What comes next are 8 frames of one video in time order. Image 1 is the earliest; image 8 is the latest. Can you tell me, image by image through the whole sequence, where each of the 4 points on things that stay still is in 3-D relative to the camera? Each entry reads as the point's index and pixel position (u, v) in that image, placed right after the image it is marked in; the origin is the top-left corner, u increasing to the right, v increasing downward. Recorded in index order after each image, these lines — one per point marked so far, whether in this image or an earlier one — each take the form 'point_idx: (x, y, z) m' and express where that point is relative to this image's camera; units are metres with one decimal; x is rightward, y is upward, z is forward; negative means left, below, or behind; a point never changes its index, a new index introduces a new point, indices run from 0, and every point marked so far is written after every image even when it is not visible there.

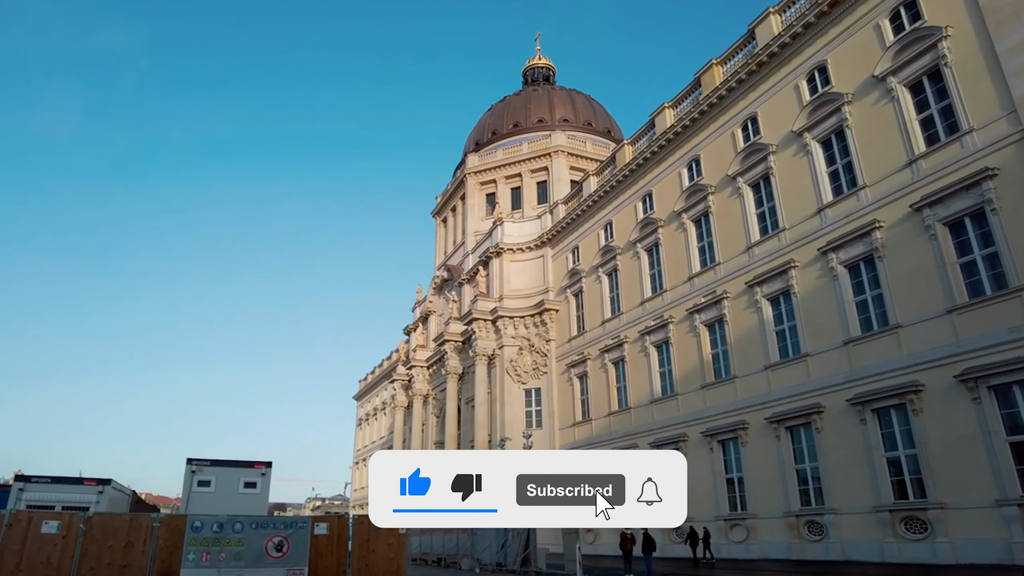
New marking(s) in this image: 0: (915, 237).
0: (+11.4, +1.4, +19.3) m
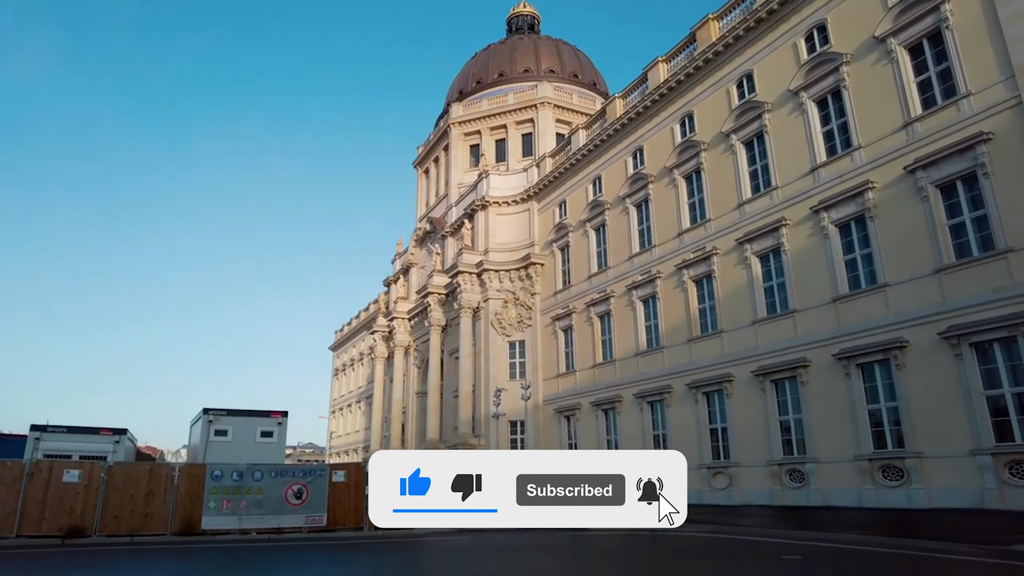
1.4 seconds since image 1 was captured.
0: (+11.4, +2.6, +19.8) m
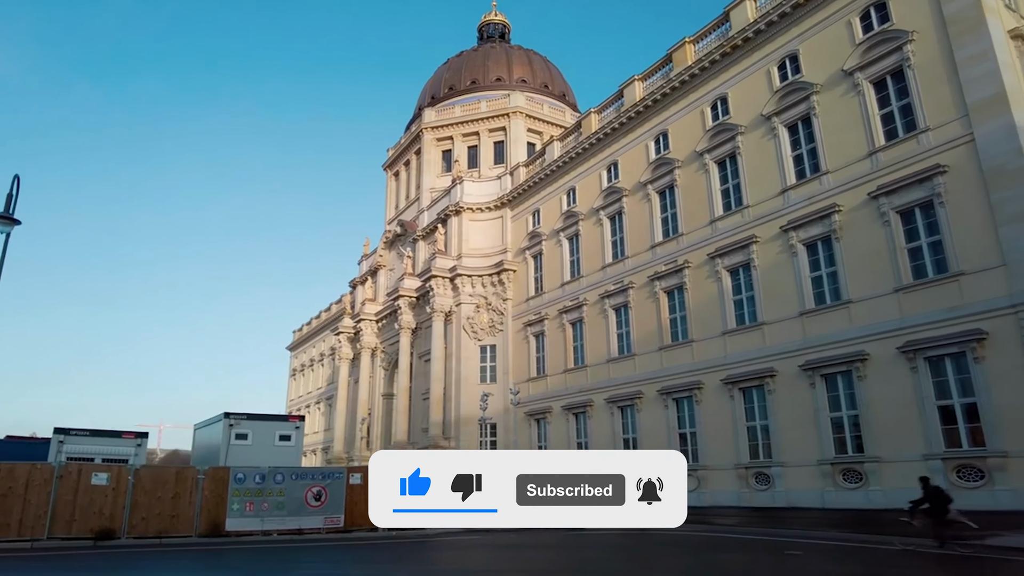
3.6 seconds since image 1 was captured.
0: (+11.2, +2.1, +21.4) m
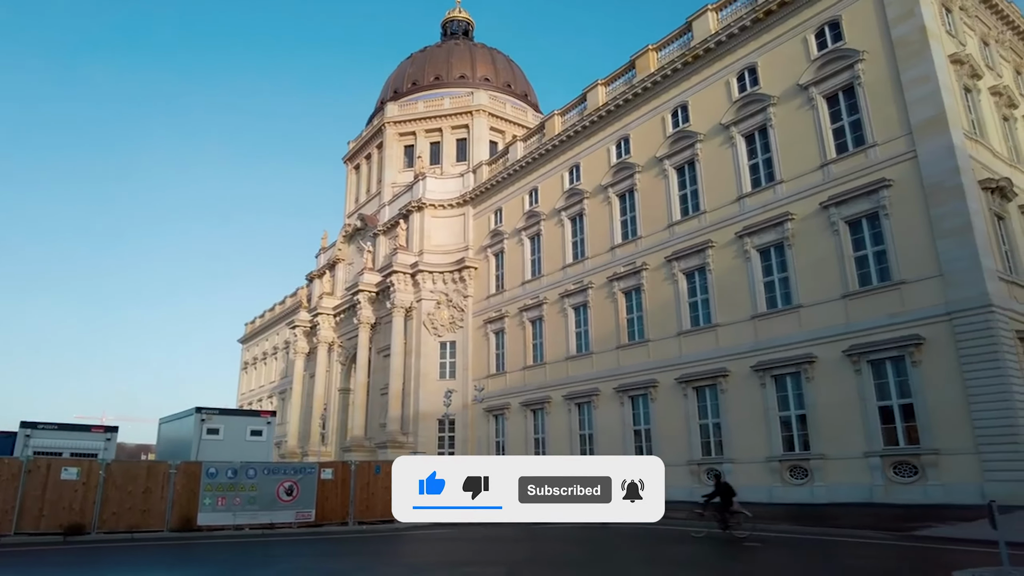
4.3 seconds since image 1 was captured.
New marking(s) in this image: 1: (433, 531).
0: (+10.1, +1.9, +22.5) m
1: (-1.7, -5.4, +15.1) m
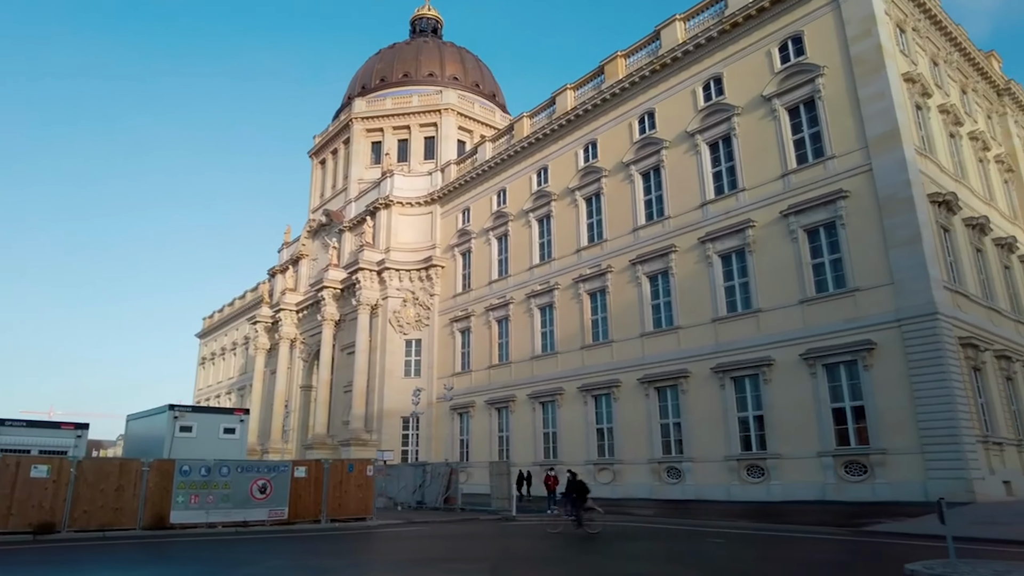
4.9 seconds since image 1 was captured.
0: (+9.2, +1.7, +23.4) m
1: (-2.4, -5.4, +15.3) m
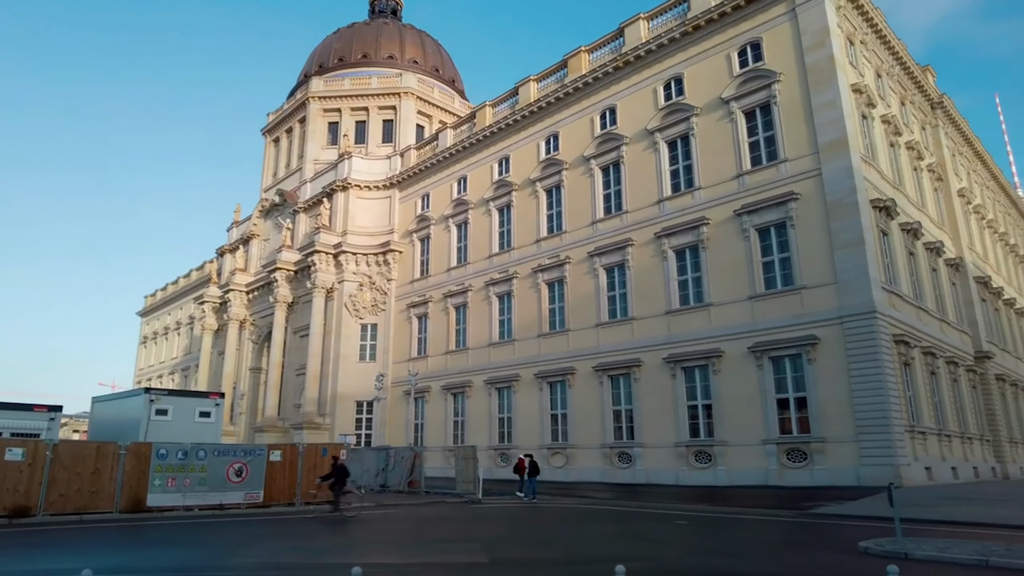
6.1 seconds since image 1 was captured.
0: (+7.9, +1.8, +24.5) m
1: (-3.1, -5.1, +15.5) m
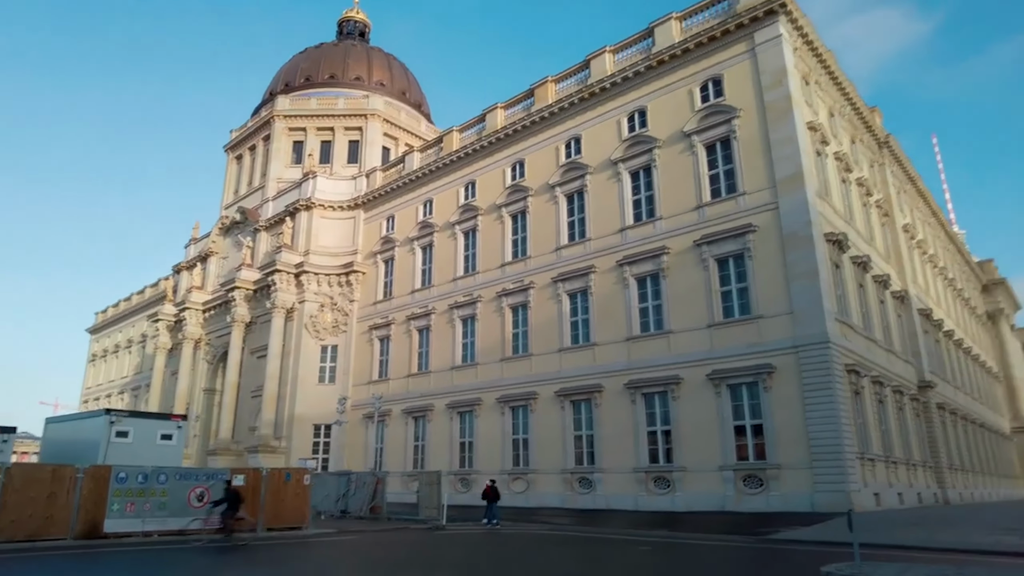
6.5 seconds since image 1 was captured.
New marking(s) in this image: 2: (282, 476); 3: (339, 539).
0: (+6.7, +0.8, +25.1) m
1: (-3.9, -5.6, +15.3) m
2: (-6.3, -5.1, +18.7) m
3: (-3.9, -5.6, +15.2) m
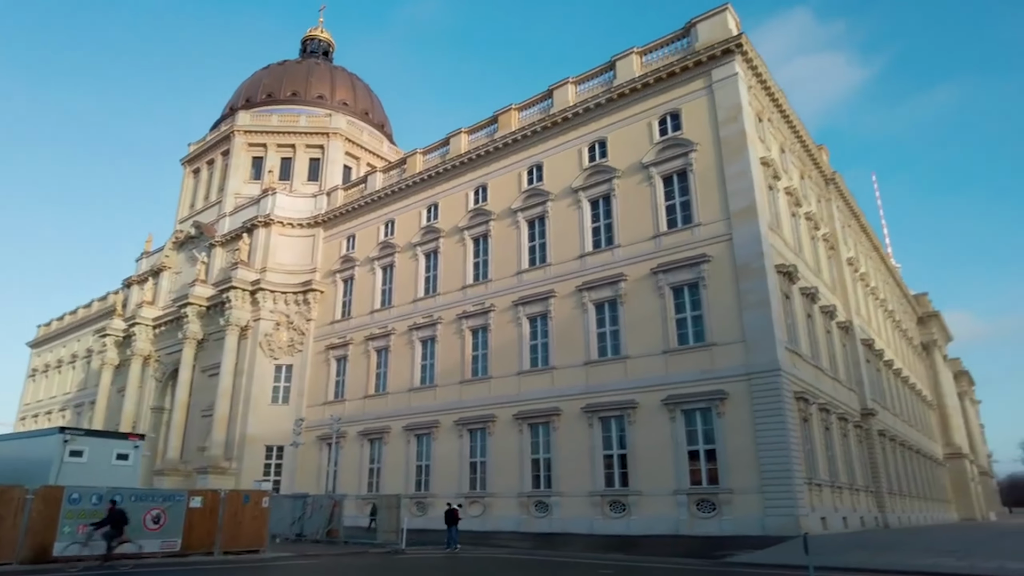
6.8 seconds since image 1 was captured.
0: (+5.3, -0.2, +25.8) m
1: (-4.7, -6.0, +15.1) m
2: (-7.4, -5.6, +18.3) m
3: (-4.7, -6.0, +15.0) m
